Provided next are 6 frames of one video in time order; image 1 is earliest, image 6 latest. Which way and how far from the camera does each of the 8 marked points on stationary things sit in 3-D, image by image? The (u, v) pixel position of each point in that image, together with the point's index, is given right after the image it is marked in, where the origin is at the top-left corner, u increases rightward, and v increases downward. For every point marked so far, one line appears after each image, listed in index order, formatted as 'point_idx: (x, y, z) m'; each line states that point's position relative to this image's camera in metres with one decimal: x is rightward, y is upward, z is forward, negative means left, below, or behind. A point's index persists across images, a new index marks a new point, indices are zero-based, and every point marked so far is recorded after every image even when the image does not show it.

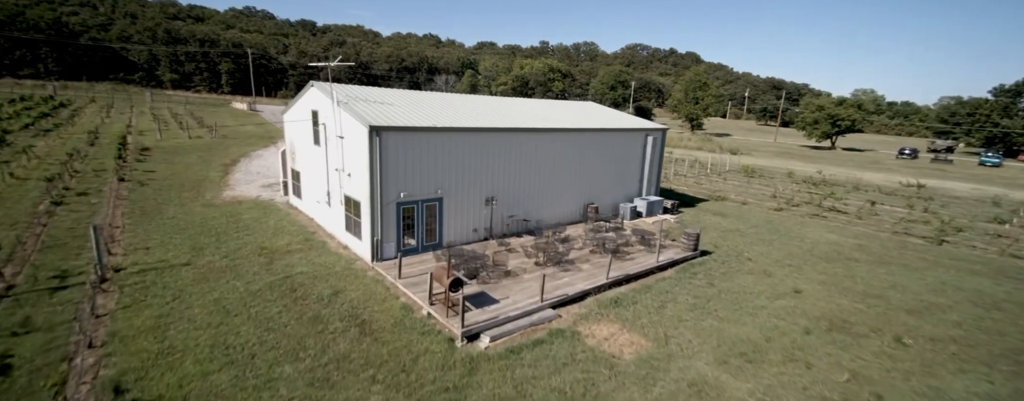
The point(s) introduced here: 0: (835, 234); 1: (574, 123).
0: (+9.1, -1.0, +12.9) m
1: (+1.7, +2.2, +12.8) m
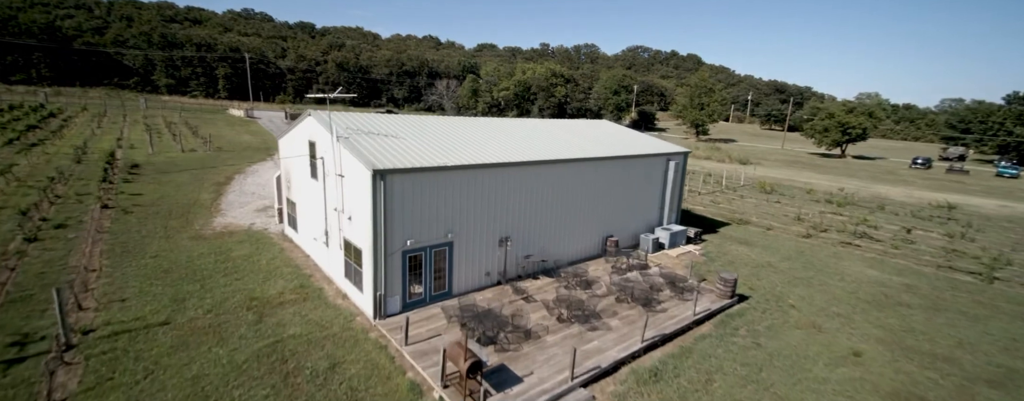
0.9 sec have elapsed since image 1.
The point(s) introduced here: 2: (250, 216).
0: (+9.5, -1.8, +11.9) m
1: (+2.1, +1.3, +11.8) m
2: (-8.6, -0.5, +15.0) m
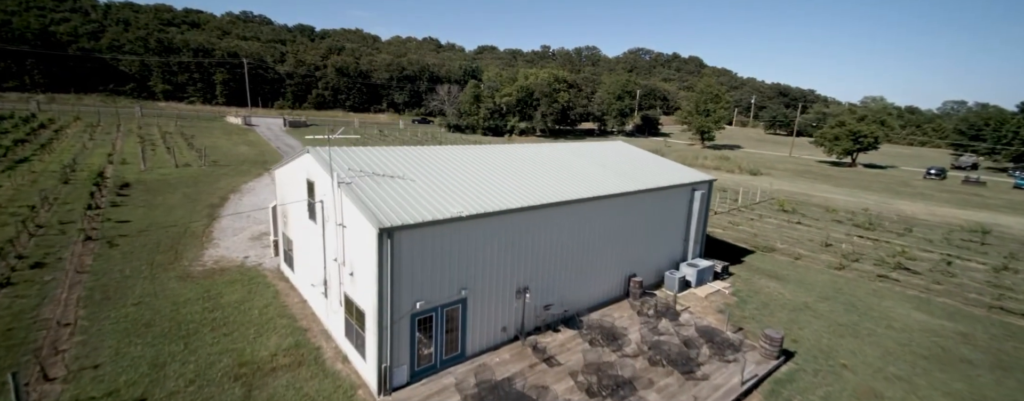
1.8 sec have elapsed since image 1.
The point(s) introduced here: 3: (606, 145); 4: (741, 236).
0: (+9.9, -2.7, +11.0) m
1: (+2.4, +0.4, +10.9) m
2: (-8.3, -1.4, +14.1) m
3: (+3.1, +1.8, +14.9) m
4: (+8.5, -1.3, +17.0) m
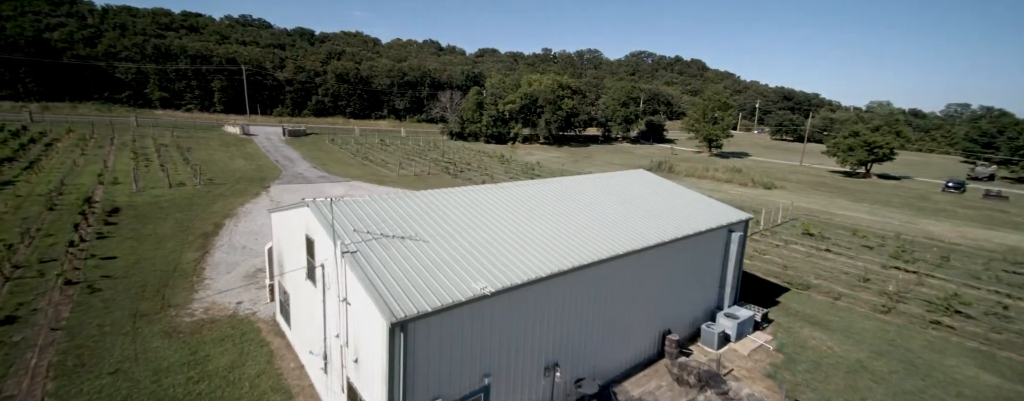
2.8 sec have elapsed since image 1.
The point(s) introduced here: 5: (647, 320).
0: (+10.3, -3.7, +9.9) m
1: (+2.9, -0.6, +9.8) m
2: (-7.8, -2.4, +13.0) m
3: (+3.6, +0.7, +13.9) m
4: (+9.0, -2.3, +16.0) m
5: (+2.8, -2.5, +9.5) m
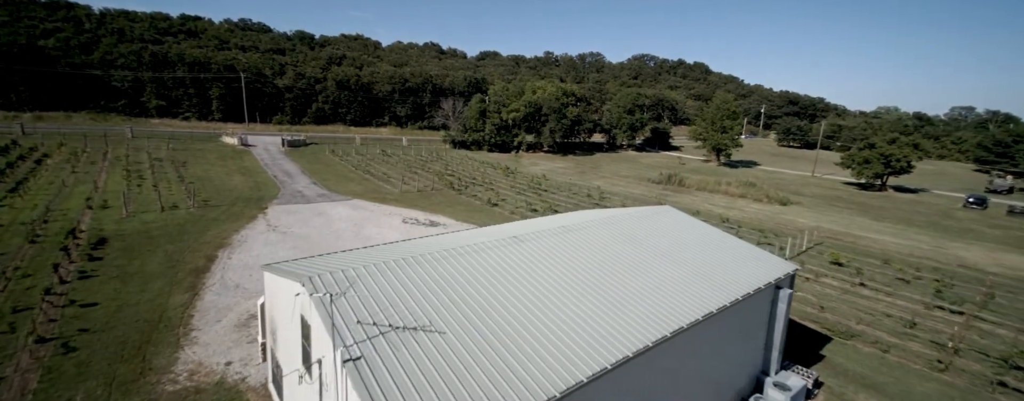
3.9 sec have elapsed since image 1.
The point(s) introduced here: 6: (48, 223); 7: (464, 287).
0: (+10.8, -4.8, +8.7) m
1: (+3.4, -1.8, +8.6) m
2: (-7.3, -3.6, +11.8) m
3: (+4.0, -0.4, +12.7) m
4: (+9.5, -3.5, +14.8) m
5: (+3.3, -3.6, +8.3) m
6: (-19.2, -0.9, +19.0) m
7: (-0.8, -1.4, +7.3) m
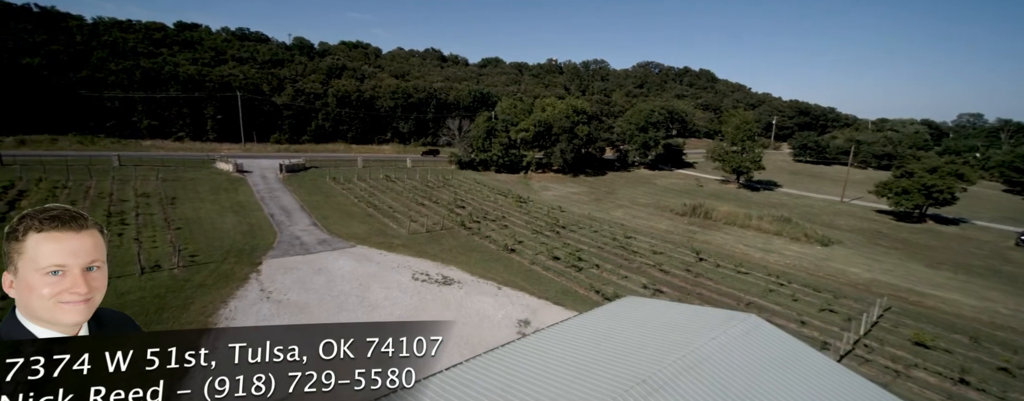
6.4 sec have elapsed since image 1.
0: (+12.0, -7.4, +6.1) m
1: (+4.5, -4.3, +6.0) m
2: (-6.1, -6.2, +9.1) m
3: (+5.2, -3.0, +10.1) m
4: (+10.6, -6.1, +12.1) m
5: (+4.5, -6.2, +5.7) m
6: (-18.1, -3.6, +16.3) m
7: (+0.3, -4.0, +4.7) m
